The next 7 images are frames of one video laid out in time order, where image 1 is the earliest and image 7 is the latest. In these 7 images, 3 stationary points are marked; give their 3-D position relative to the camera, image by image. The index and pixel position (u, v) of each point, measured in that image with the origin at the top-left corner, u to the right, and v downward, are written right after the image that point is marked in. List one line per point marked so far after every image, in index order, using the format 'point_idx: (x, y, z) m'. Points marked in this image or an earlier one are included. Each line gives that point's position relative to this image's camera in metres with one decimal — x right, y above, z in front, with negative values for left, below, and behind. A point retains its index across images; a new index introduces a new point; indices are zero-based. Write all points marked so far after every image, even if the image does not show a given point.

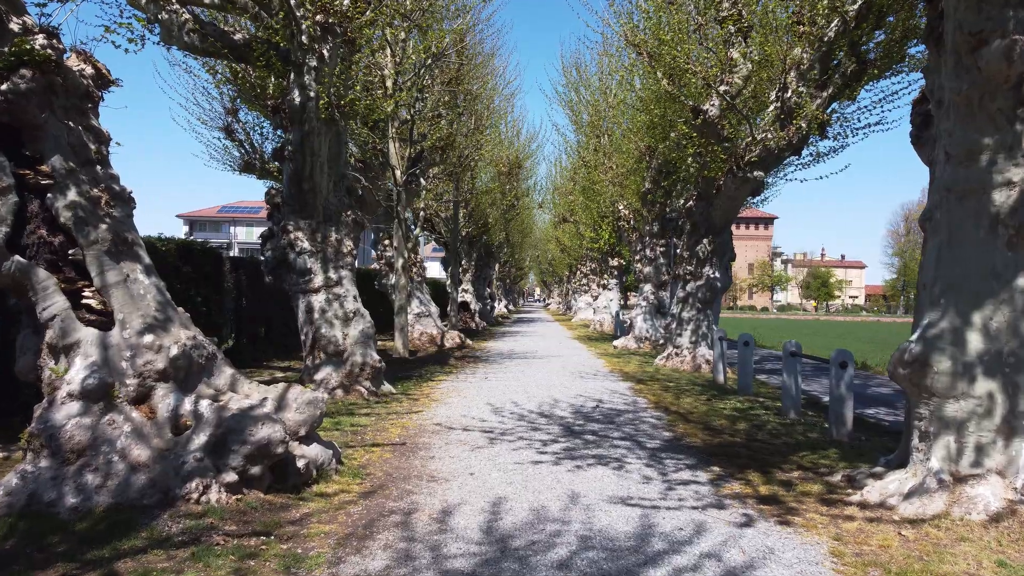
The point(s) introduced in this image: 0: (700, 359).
0: (+3.4, -1.3, +14.6) m
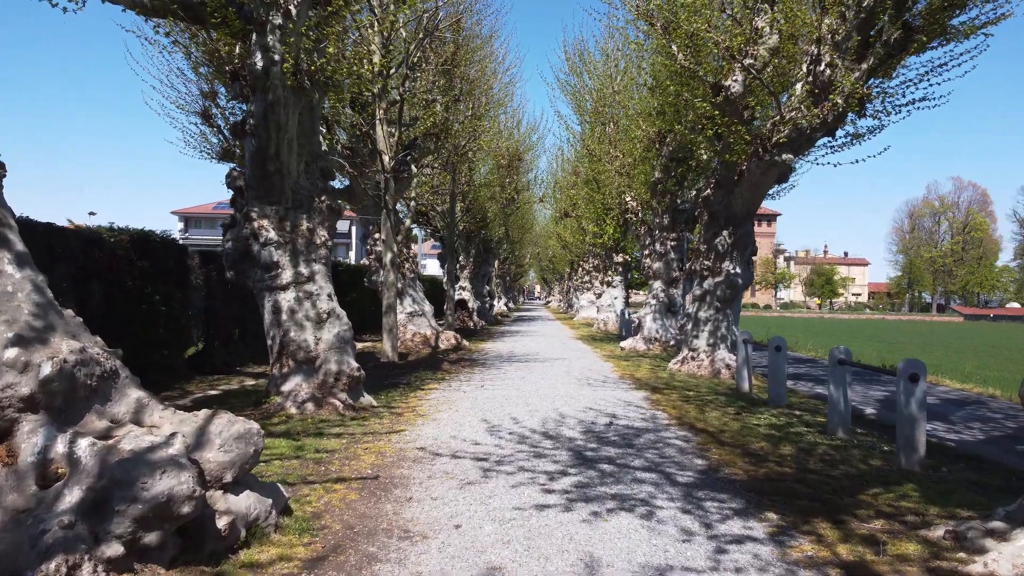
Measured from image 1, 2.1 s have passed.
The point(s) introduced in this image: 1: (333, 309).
0: (+3.4, -1.2, +13.2) m
1: (-1.9, -0.2, +8.8) m
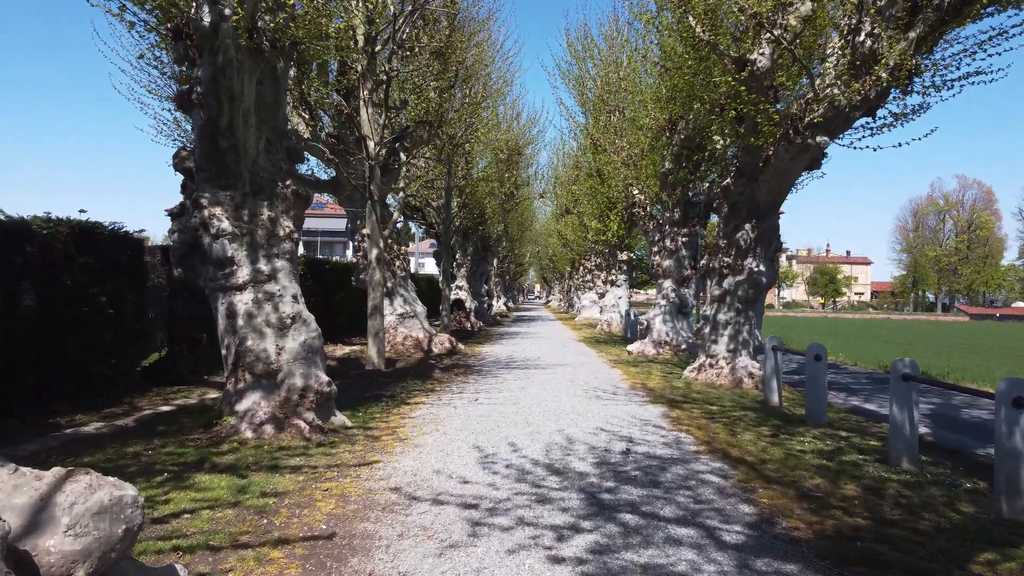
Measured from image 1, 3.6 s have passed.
0: (+3.3, -1.2, +11.9) m
1: (-1.9, -0.2, +7.5) m
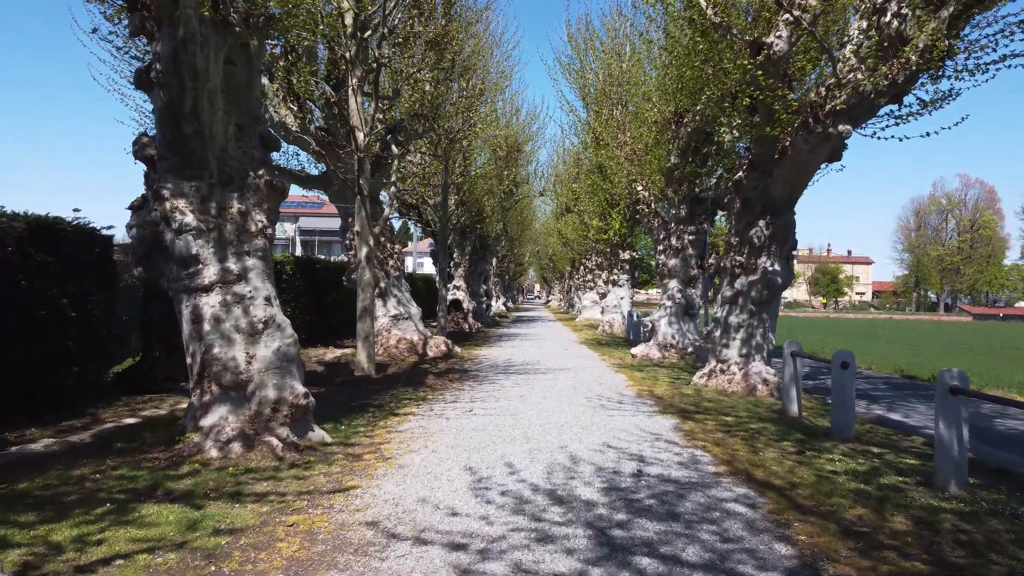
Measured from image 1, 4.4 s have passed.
0: (+3.3, -1.2, +11.2) m
1: (-2.0, -0.2, +6.7) m
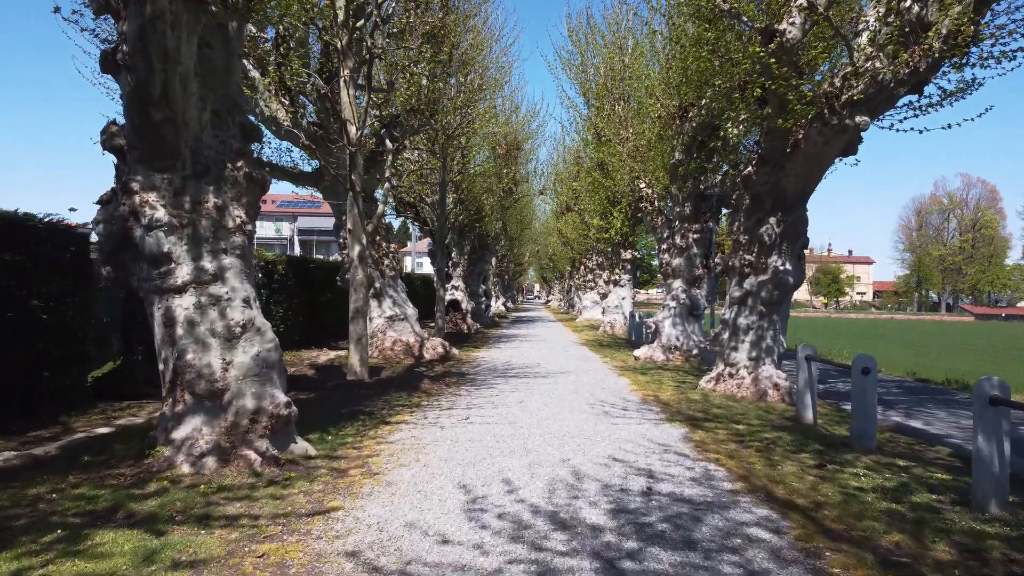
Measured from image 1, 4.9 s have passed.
0: (+3.3, -1.2, +10.7) m
1: (-2.0, -0.2, +6.2) m
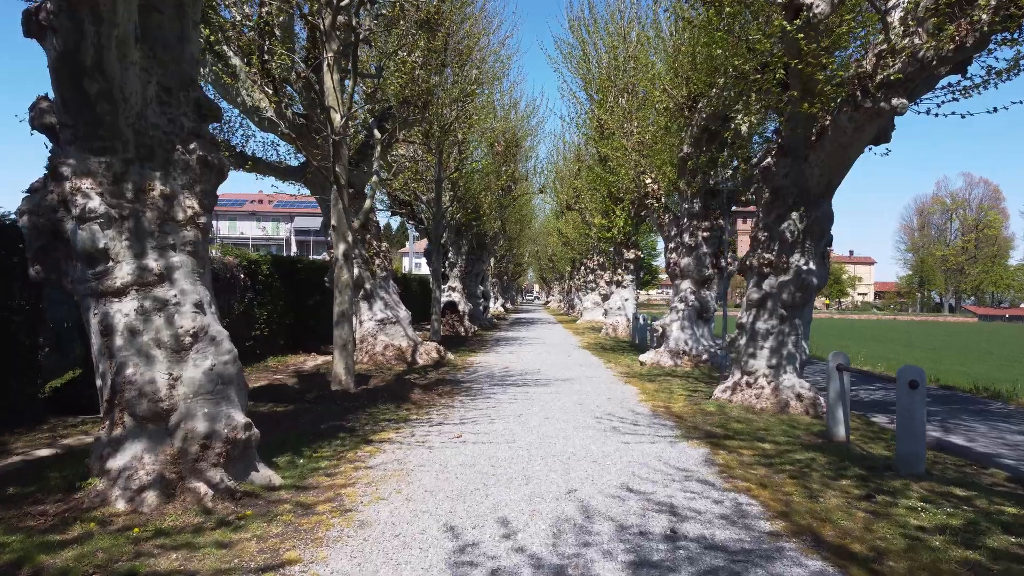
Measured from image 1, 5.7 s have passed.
0: (+3.3, -1.3, +9.8) m
1: (-2.0, -0.3, +5.3) m
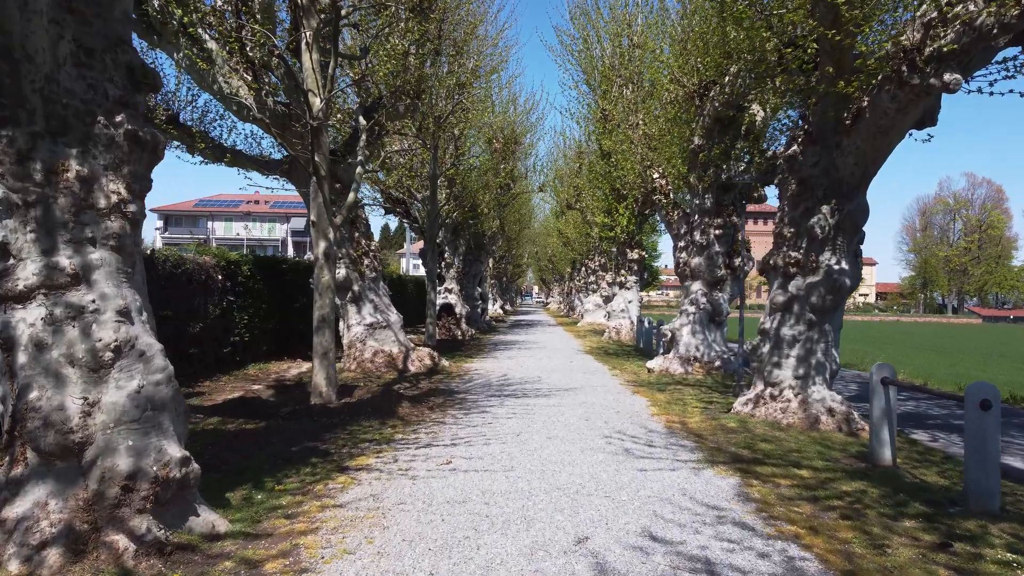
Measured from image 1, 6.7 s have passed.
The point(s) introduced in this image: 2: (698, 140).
0: (+3.3, -1.3, +8.8) m
1: (-2.0, -0.3, +4.3) m
2: (+3.0, +2.4, +13.3) m
